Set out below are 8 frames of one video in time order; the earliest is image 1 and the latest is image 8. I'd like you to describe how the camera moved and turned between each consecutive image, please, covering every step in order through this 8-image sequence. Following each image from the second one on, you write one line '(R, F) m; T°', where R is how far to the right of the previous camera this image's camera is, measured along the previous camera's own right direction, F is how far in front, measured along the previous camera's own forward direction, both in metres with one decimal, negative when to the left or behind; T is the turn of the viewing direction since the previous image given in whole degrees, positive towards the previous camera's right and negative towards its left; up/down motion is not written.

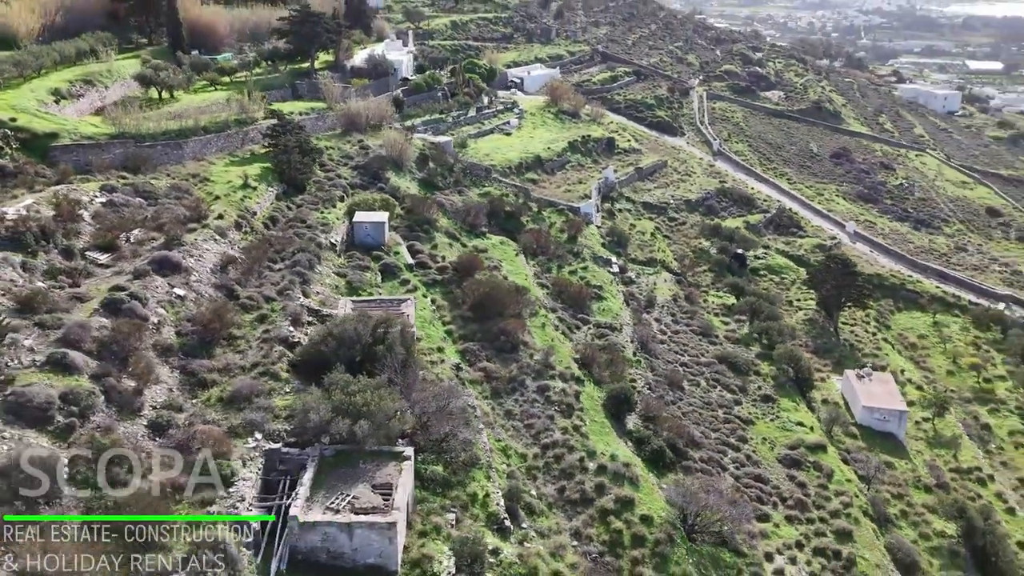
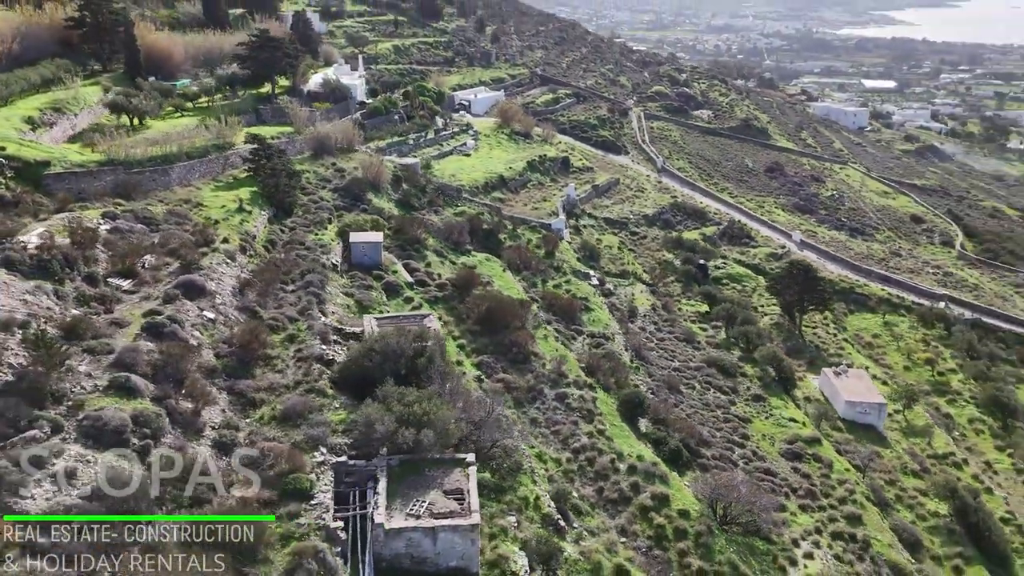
(-2.3, -0.5) m; +5°
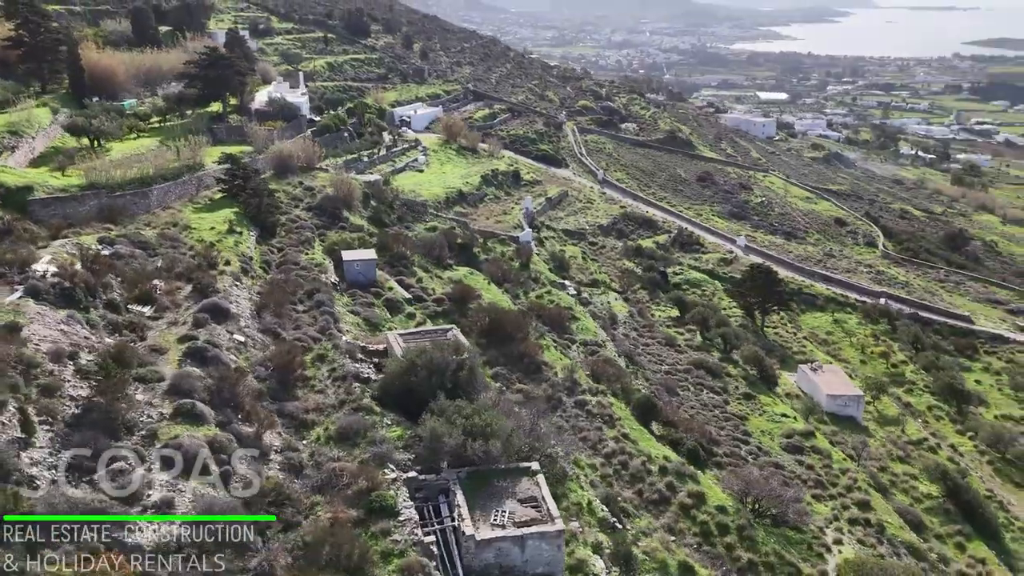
(-2.6, -0.1) m; +6°
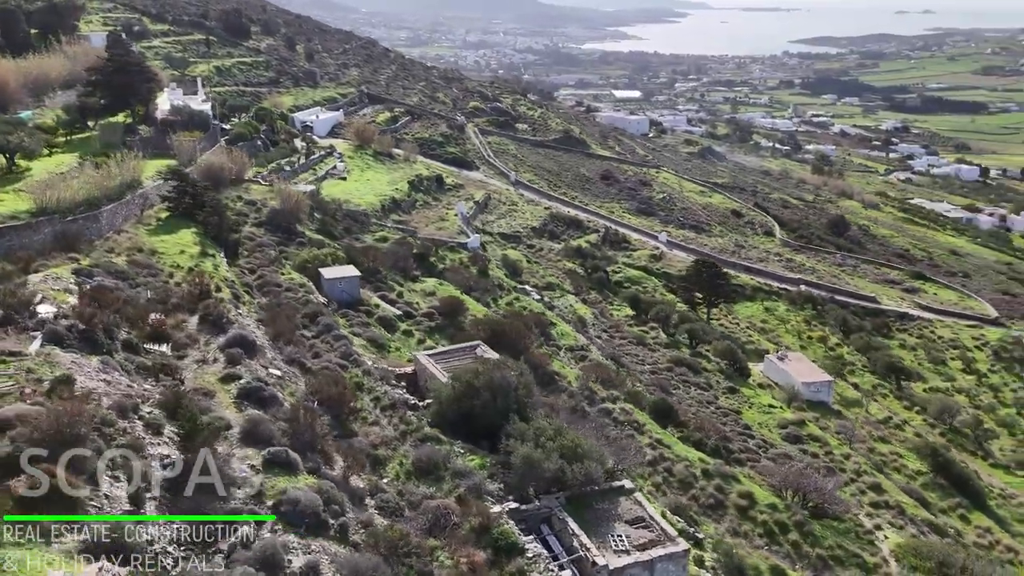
(-3.7, +0.9) m; +9°
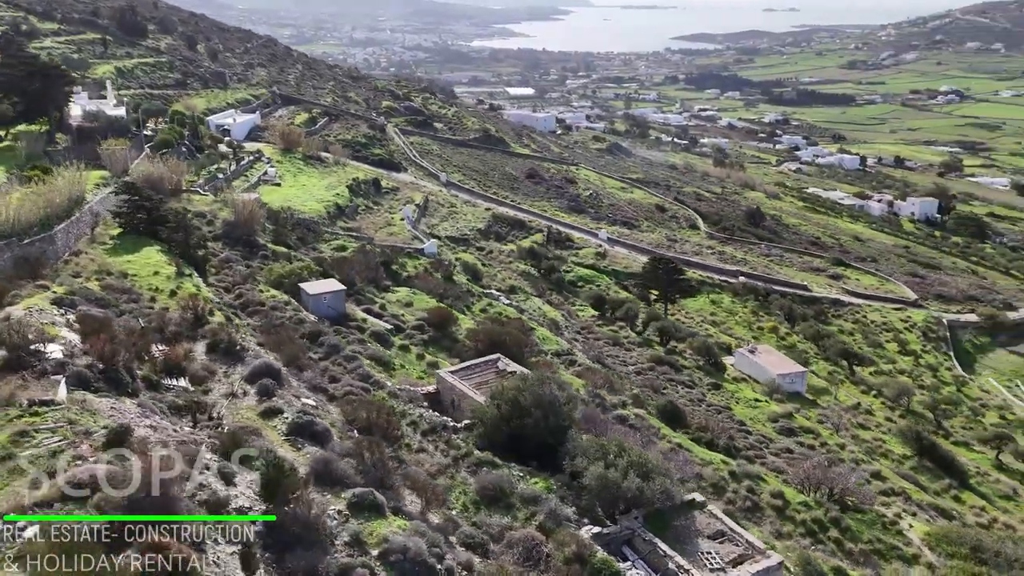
(-2.7, +0.8) m; +7°
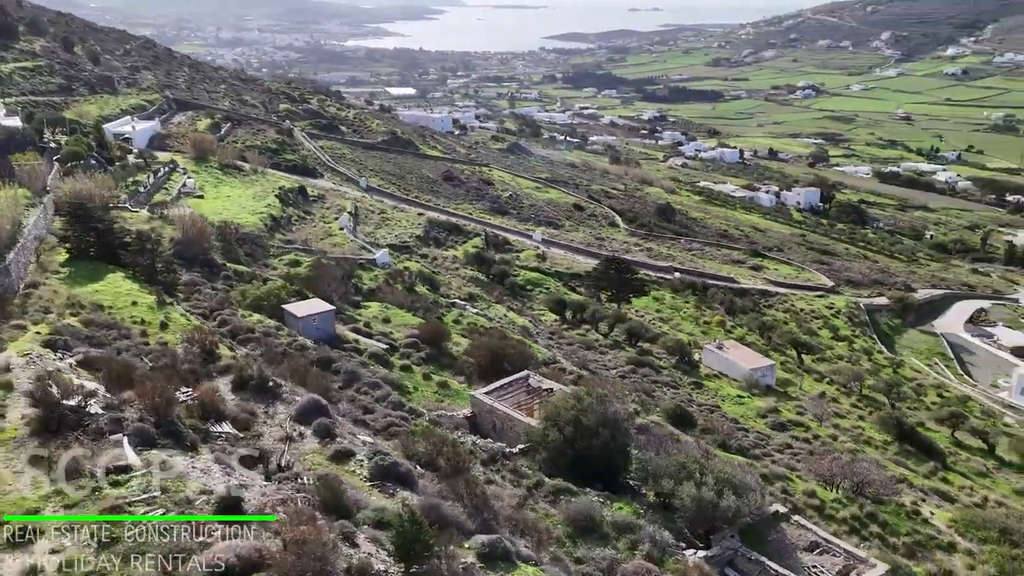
(-3.0, +1.0) m; +8°
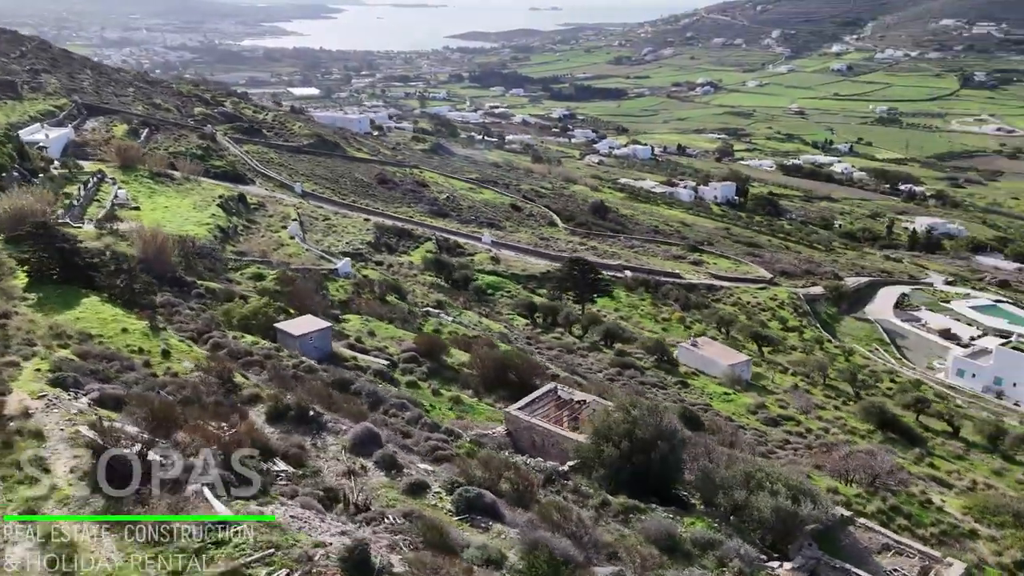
(-2.3, +0.7) m; +6°
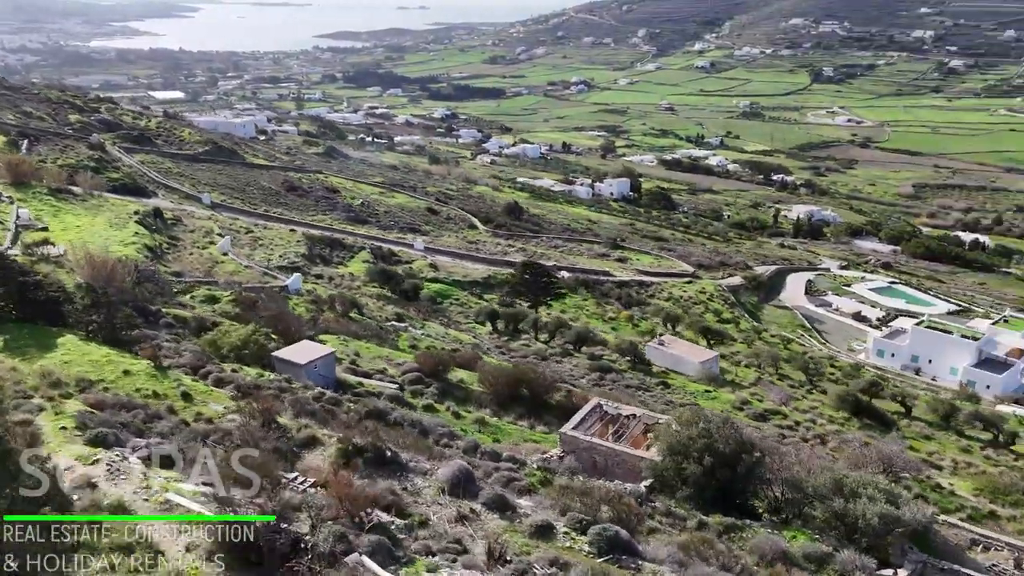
(-3.1, +1.0) m; +8°
